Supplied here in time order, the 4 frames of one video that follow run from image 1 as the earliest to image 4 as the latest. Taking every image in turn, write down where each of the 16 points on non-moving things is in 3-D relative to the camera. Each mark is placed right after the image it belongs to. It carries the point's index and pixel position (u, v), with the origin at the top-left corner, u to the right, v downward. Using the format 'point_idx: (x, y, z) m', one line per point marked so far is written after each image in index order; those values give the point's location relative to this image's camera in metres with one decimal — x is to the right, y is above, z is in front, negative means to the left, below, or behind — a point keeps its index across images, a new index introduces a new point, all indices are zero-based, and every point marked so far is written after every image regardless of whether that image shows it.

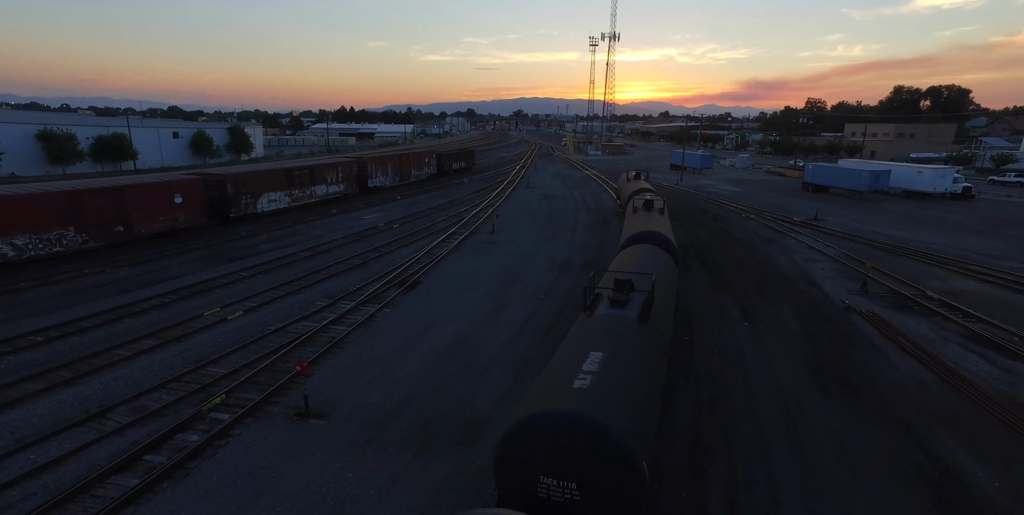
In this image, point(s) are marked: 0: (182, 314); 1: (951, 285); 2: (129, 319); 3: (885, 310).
0: (-10.7, -1.8, +15.3) m
1: (+17.5, -1.0, +19.1) m
2: (-12.1, -1.9, +14.6) m
3: (+13.1, -1.8, +16.8) m
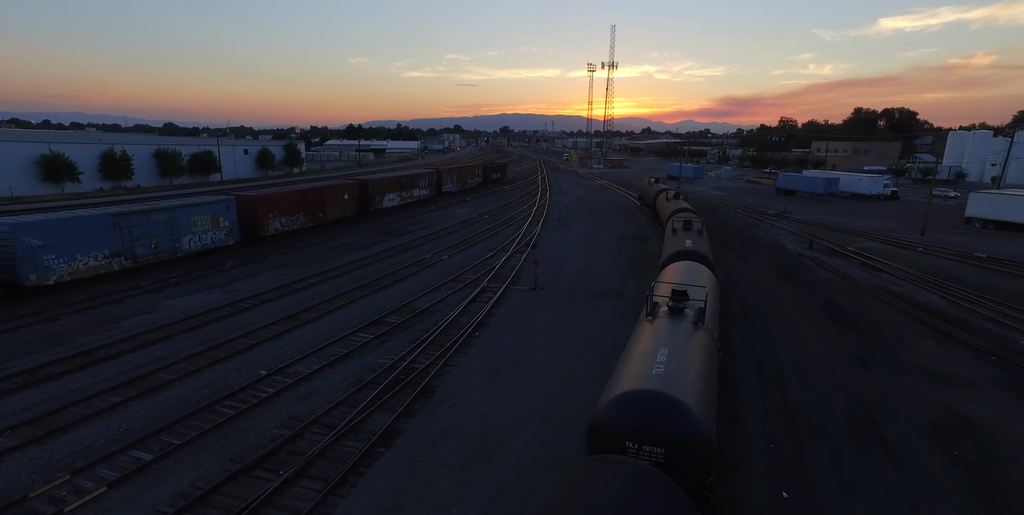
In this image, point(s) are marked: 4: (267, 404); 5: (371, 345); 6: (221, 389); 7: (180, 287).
0: (-5.5, 0.0, +26.3) m
1: (+22.7, +0.9, +31.1) m
2: (-6.8, -0.1, +25.5) m
3: (+18.3, +0.1, +28.6) m
4: (-5.9, -3.4, +11.5) m
5: (-4.4, -2.6, +15.0) m
6: (-7.3, -3.3, +12.0) m
7: (-13.6, -1.2, +19.6) m
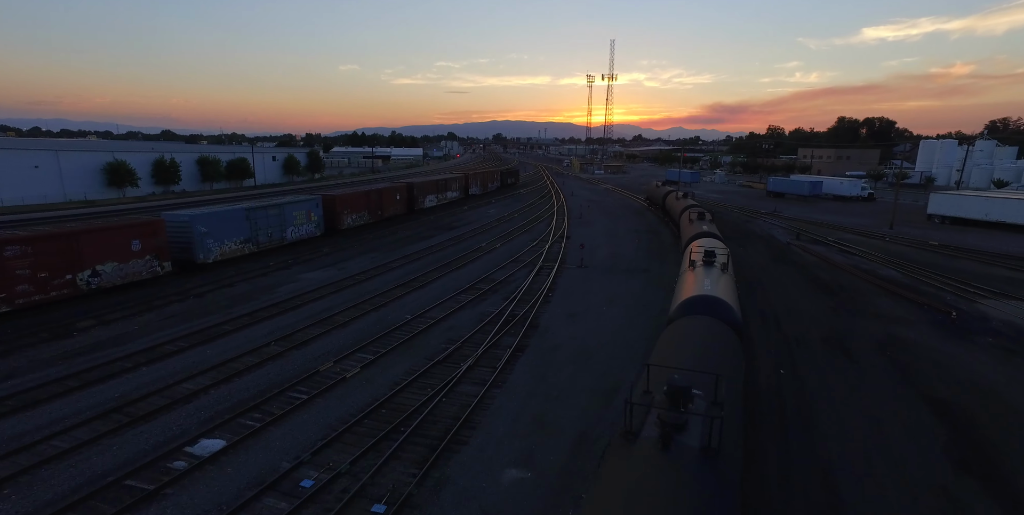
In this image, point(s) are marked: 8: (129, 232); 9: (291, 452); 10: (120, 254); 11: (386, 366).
0: (-2.8, +0.7, +31.6) m
1: (+25.2, +1.7, +36.9) m
2: (-4.1, +0.6, +30.8) m
3: (+20.9, +0.9, +34.3) m
4: (-3.0, -2.5, +16.7) m
5: (-1.5, -1.8, +20.2) m
6: (-4.4, -2.4, +17.2) m
7: (-10.8, -0.4, +24.8) m
8: (-15.5, +1.1, +19.8) m
9: (-4.6, -4.0, +10.1) m
10: (-15.7, +0.2, +19.6) m
11: (-3.7, -3.1, +14.1) m
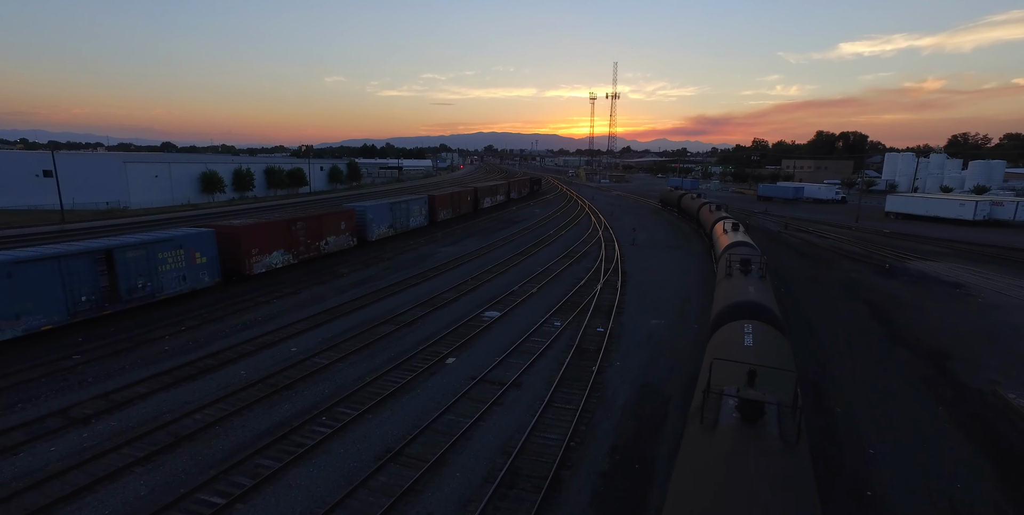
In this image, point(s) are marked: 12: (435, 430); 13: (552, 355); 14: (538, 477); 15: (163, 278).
0: (+2.2, +1.9, +41.3) m
1: (+30.1, +2.9, +47.3) m
2: (+1.0, +1.9, +40.5) m
3: (+25.9, +2.2, +44.6) m
4: (+2.5, -1.0, +26.3) m
5: (+3.8, -0.3, +29.9) m
6: (+1.0, -0.9, +26.8) m
7: (-5.6, +0.9, +34.2) m
8: (-10.2, +2.5, +29.2) m
9: (+1.0, -2.3, +19.7) m
10: (-10.3, +1.6, +29.0) m
11: (+1.8, -1.5, +23.7) m
12: (-1.8, -4.0, +11.4) m
13: (+1.3, -3.1, +15.7) m
14: (+0.5, -4.4, +9.7) m
15: (-13.7, -0.8, +19.1) m
